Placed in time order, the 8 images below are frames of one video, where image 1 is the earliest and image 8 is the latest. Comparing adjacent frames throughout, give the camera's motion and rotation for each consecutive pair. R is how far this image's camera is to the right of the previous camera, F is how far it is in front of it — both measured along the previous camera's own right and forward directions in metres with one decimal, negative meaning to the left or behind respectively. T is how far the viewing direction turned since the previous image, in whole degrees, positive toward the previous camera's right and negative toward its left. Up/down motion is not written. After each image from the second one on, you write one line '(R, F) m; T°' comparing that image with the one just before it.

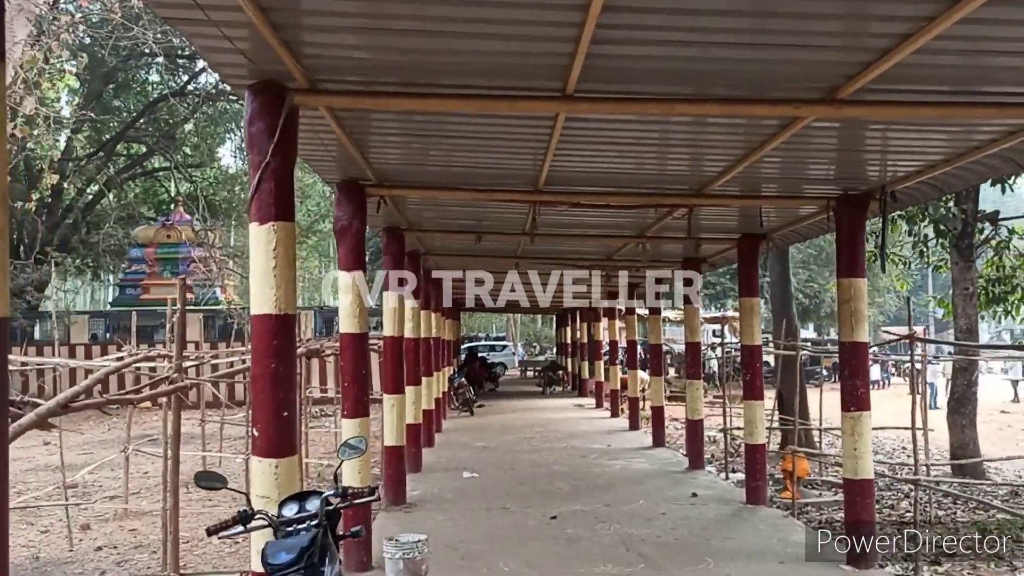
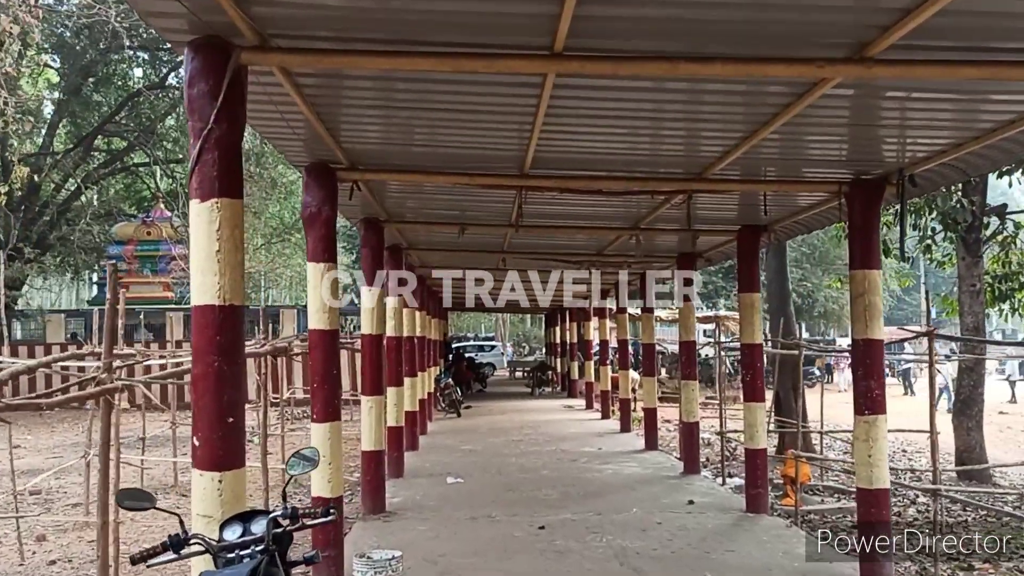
(0.0, +0.4) m; +1°
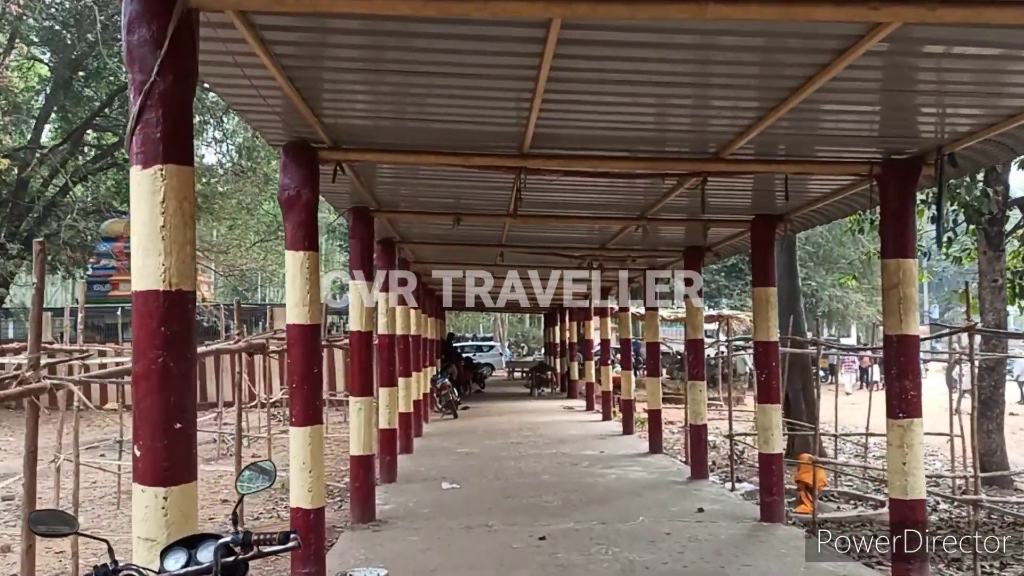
(0.0, +0.4) m; 0°
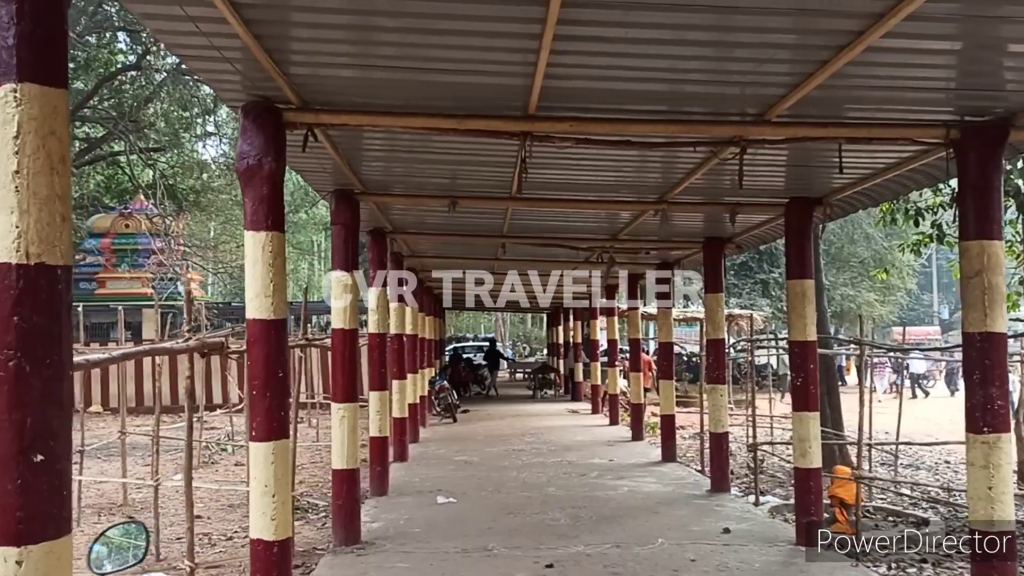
(0.0, +0.8) m; 0°
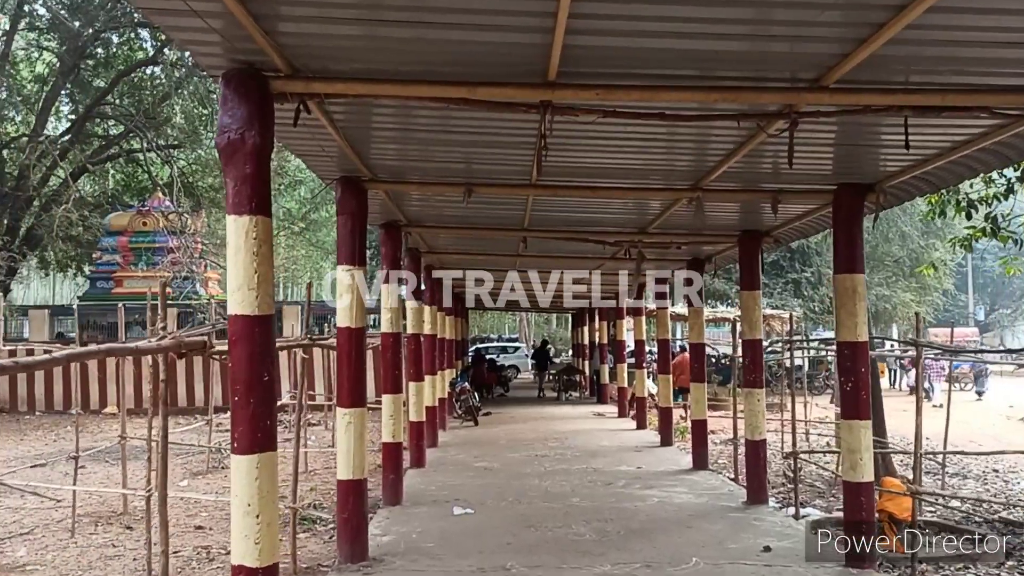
(0.0, +0.5) m; -2°
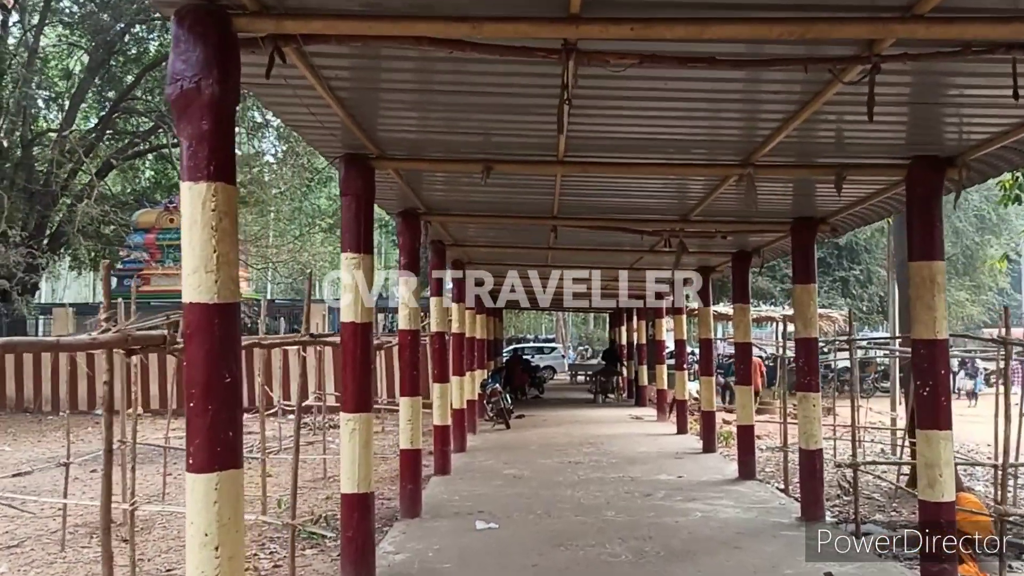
(+0.1, +0.6) m; -2°
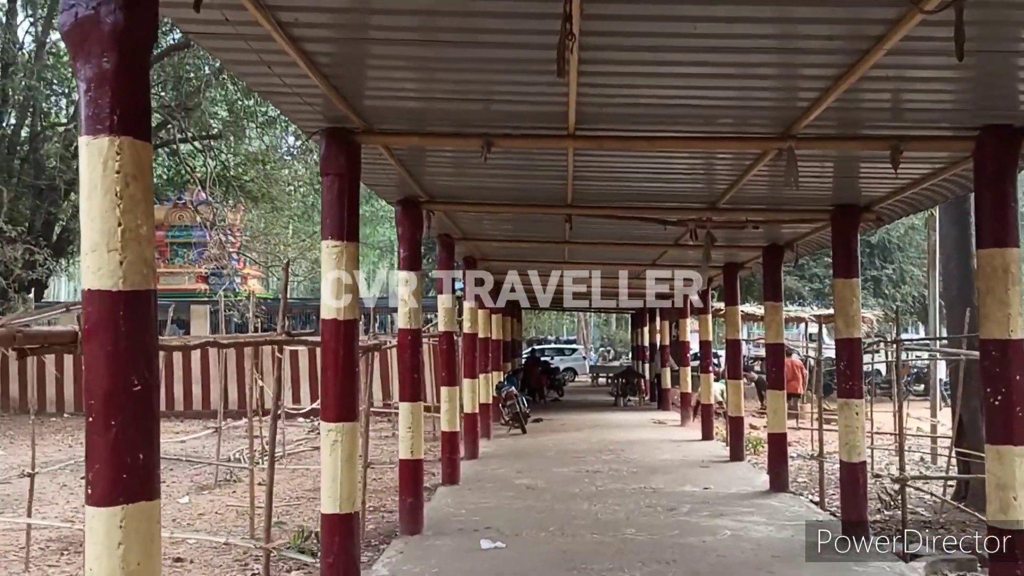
(+0.1, +0.6) m; -1°
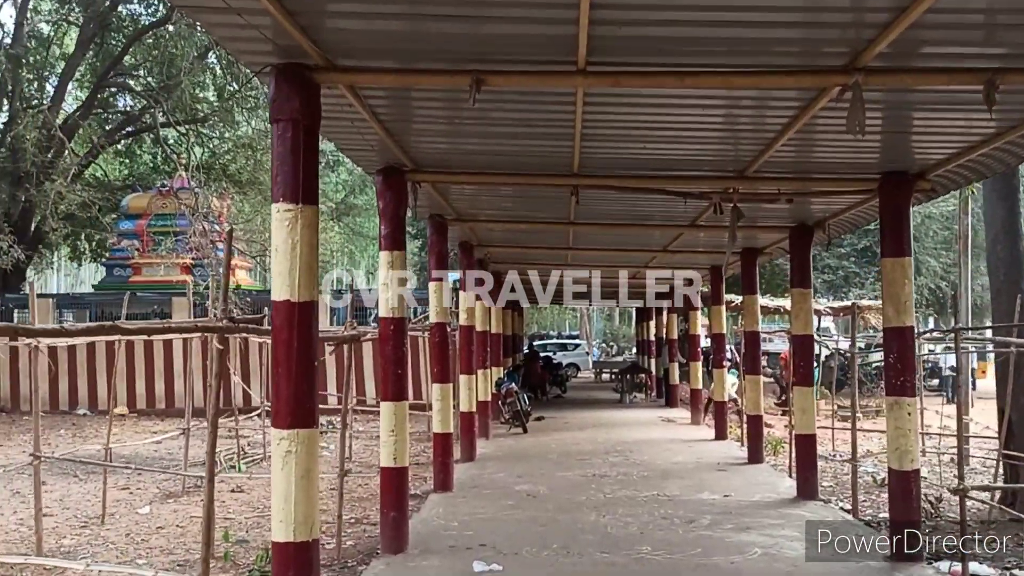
(0.0, +0.8) m; 0°
